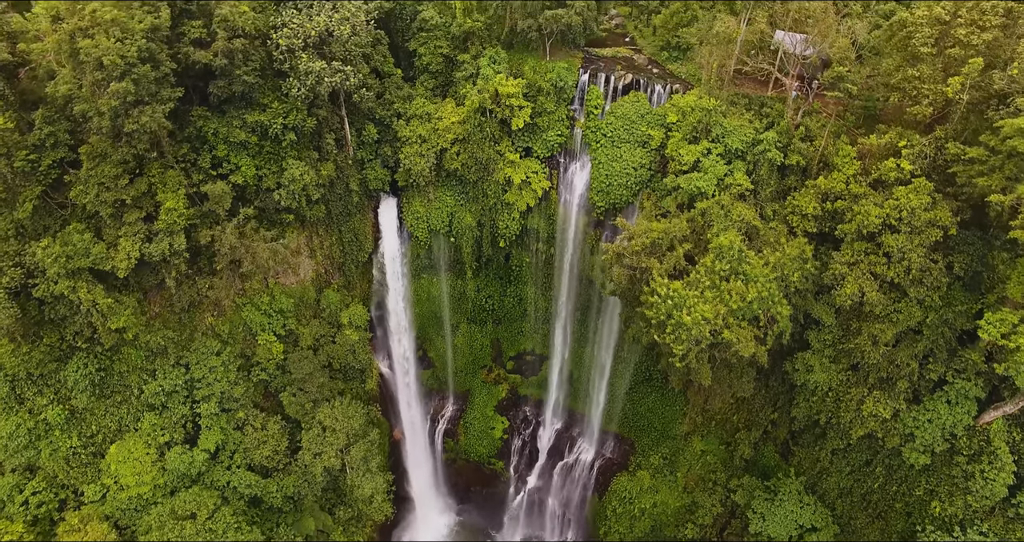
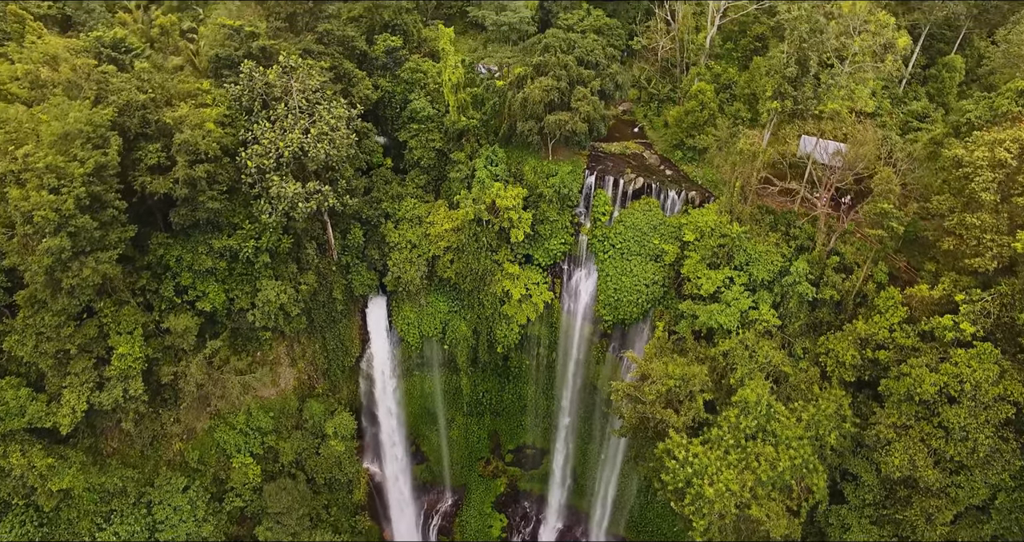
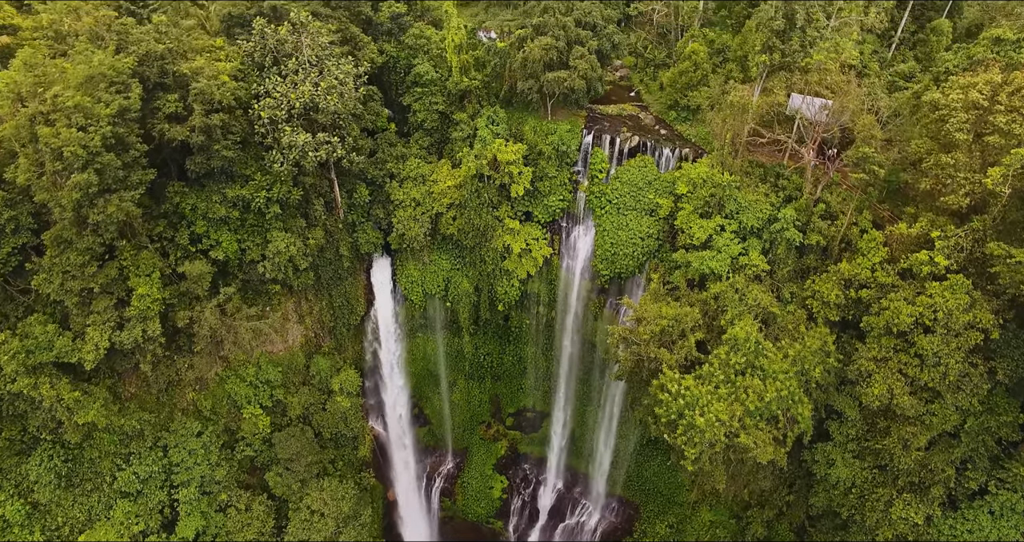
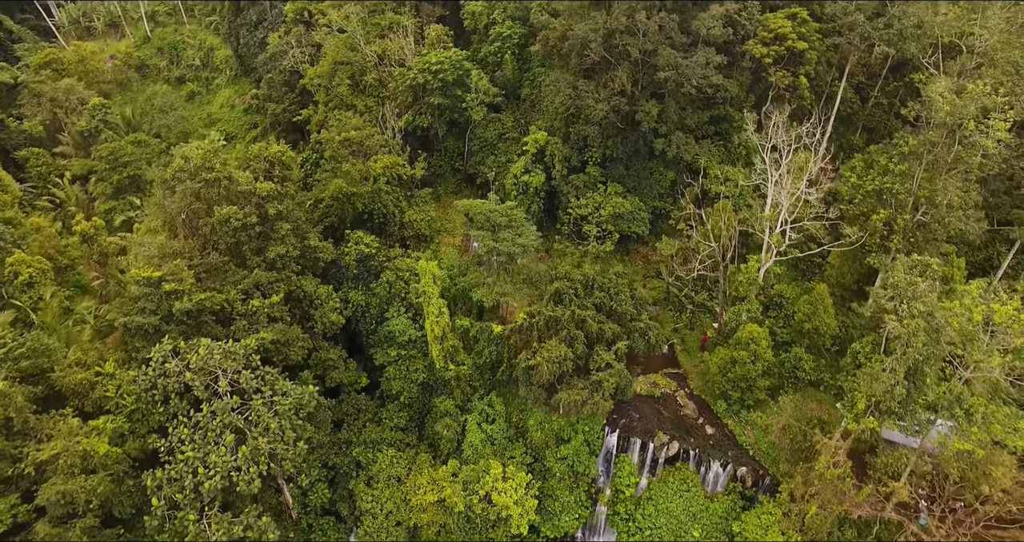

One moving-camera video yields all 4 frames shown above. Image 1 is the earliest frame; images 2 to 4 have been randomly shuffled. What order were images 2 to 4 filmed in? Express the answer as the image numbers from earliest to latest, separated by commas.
3, 2, 4
